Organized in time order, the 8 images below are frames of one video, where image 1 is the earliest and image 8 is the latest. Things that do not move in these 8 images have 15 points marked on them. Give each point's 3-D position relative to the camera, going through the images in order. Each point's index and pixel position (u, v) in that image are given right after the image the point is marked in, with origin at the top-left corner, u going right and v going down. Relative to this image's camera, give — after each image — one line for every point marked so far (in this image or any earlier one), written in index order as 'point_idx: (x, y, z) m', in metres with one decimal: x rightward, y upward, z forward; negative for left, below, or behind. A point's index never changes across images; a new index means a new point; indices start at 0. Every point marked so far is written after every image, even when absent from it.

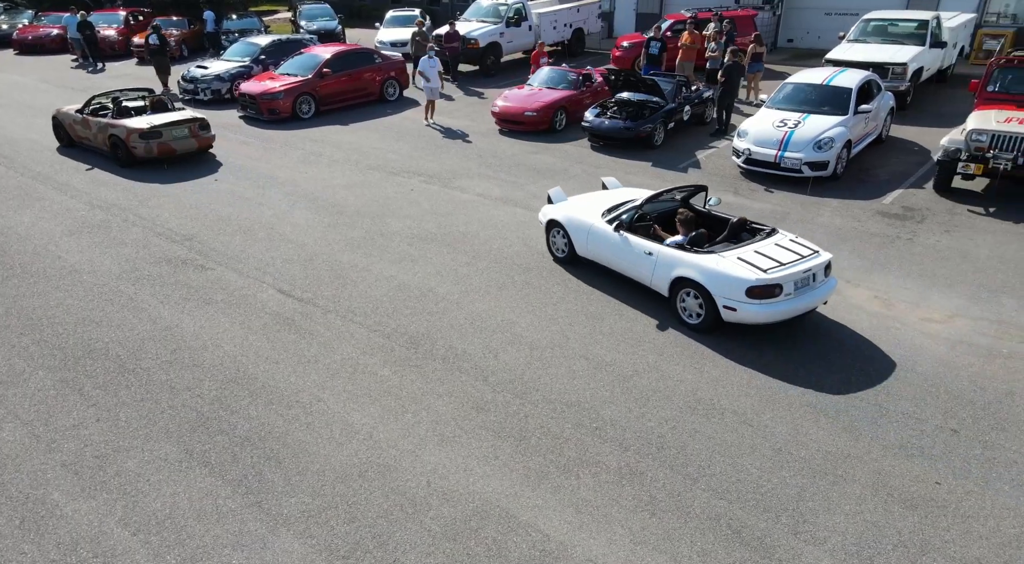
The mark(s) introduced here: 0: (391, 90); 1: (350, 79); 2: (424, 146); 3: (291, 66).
0: (-3.4, +5.2, +18.2) m
1: (-4.3, +5.2, +17.1) m
2: (-1.9, +3.0, +14.5) m
3: (-5.9, +5.5, +17.1) m
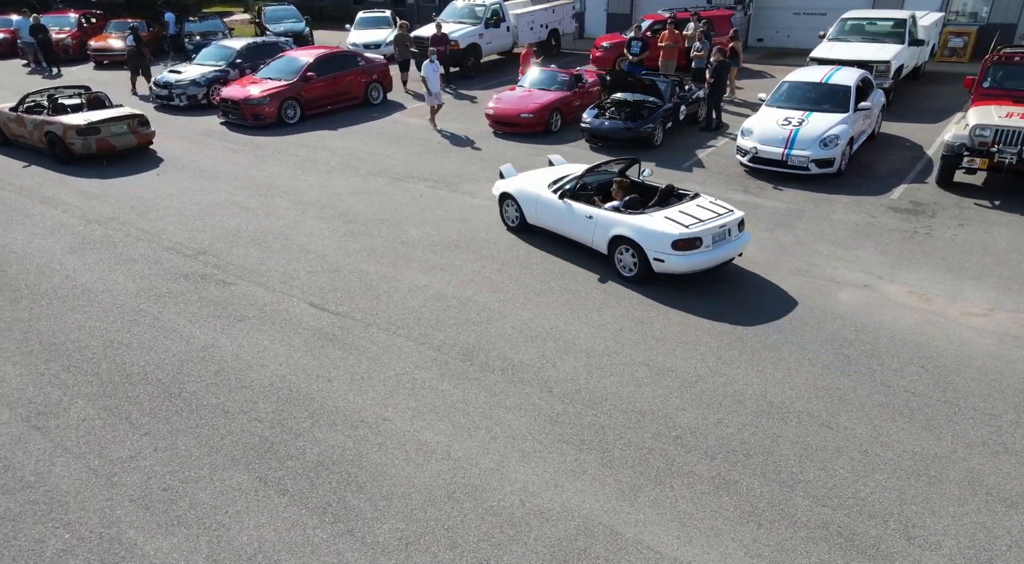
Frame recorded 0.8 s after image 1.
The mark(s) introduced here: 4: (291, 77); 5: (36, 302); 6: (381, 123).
0: (-3.7, +5.0, +17.9) m
1: (-4.5, +5.0, +16.7) m
2: (-1.9, +2.8, +14.2) m
3: (-6.1, +5.3, +16.6) m
4: (-5.4, +4.9, +16.0) m
5: (-5.5, -0.2, +7.7) m
6: (-3.2, +3.9, +16.3) m
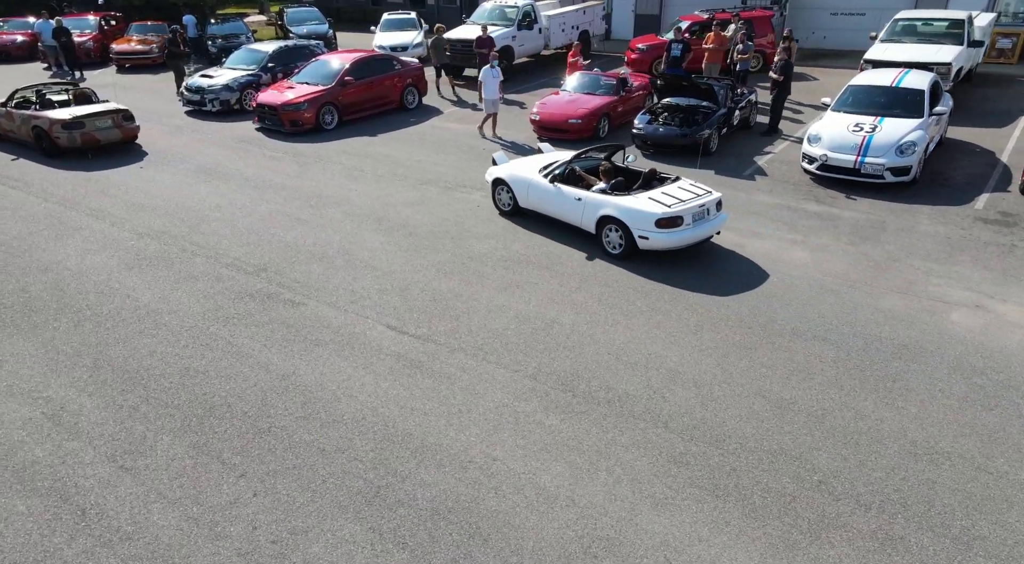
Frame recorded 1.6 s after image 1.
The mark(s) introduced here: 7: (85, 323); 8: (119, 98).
0: (-2.7, +4.8, +17.5) m
1: (-3.5, +4.8, +16.4) m
2: (-0.9, +2.6, +13.8) m
3: (-5.1, +5.0, +16.2) m
4: (-4.3, +4.7, +15.7) m
5: (-4.5, -0.5, +7.3) m
6: (-2.2, +3.7, +15.9) m
7: (-4.7, -0.5, +7.3) m
8: (-11.2, +5.3, +18.9) m
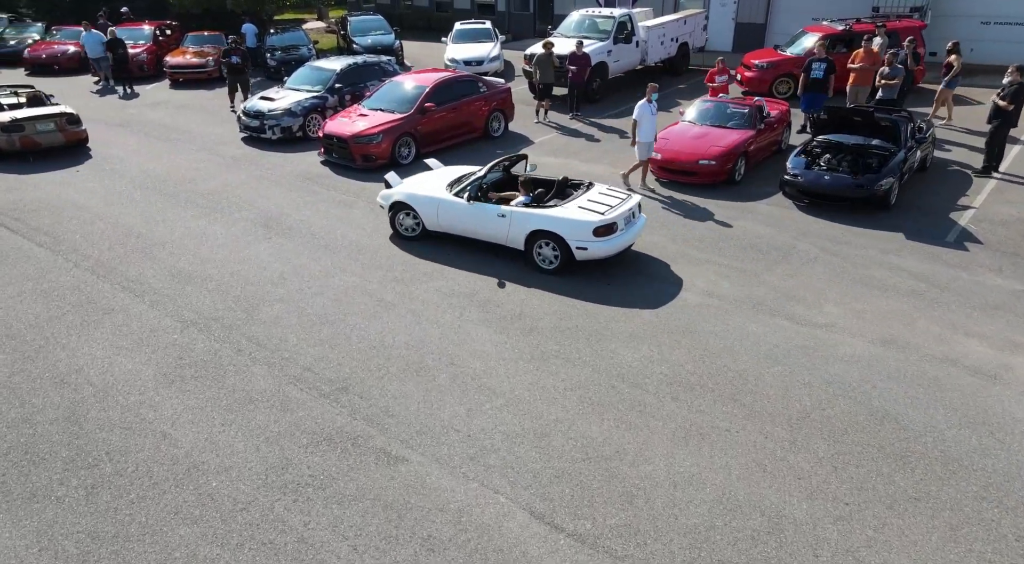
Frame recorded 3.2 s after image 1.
0: (-0.4, +3.6, +15.2) m
1: (-1.2, +3.6, +14.1) m
2: (+1.1, +1.3, +11.4) m
3: (-2.9, +3.8, +14.1) m
4: (-2.1, +3.5, +13.5) m
5: (-3.0, -1.6, +5.1) m
6: (0.0, +2.4, +13.6) m
7: (-3.2, -1.6, +5.2) m
8: (-8.8, +4.2, +17.2) m
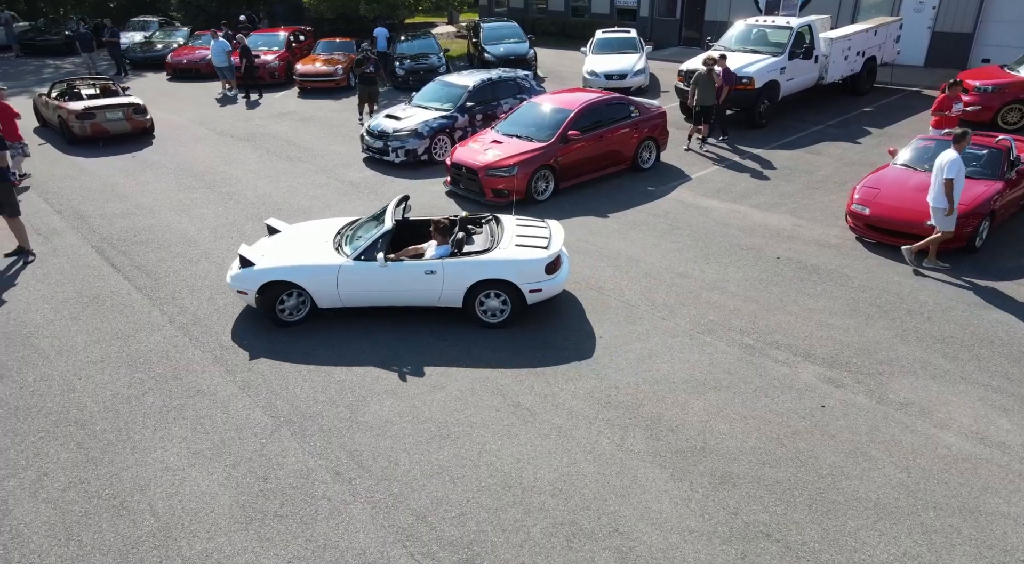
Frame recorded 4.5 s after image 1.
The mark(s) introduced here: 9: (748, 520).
0: (+2.6, +2.5, +13.0) m
1: (+1.6, +2.6, +12.1) m
2: (+3.3, +0.2, +9.1) m
3: (0.0, +2.9, +12.4) m
4: (+0.6, +2.5, +11.6) m
5: (-1.9, -2.5, +3.6) m
6: (+2.6, +1.4, +11.4) m
7: (-2.1, -2.4, +3.6) m
8: (-5.3, +3.7, +16.3) m
9: (+1.7, -1.8, +5.0) m
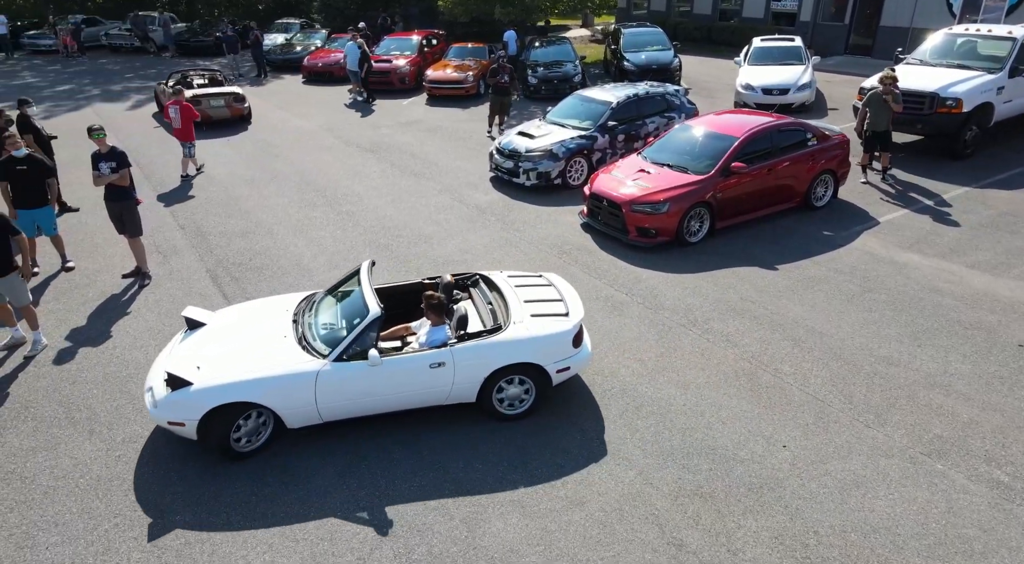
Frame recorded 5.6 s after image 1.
0: (+5.1, +1.5, +11.0) m
1: (+3.9, +1.7, +10.2) m
2: (+5.0, -0.8, +7.0) m
3: (+2.4, +2.1, +10.8) m
4: (+2.9, +1.7, +9.9) m
5: (-1.2, -3.1, +2.4) m
6: (+4.8, +0.4, +9.4) m
7: (-1.4, -3.0, +2.5) m
8: (-2.1, +3.2, +15.5) m
9: (+2.6, -2.6, +3.2) m
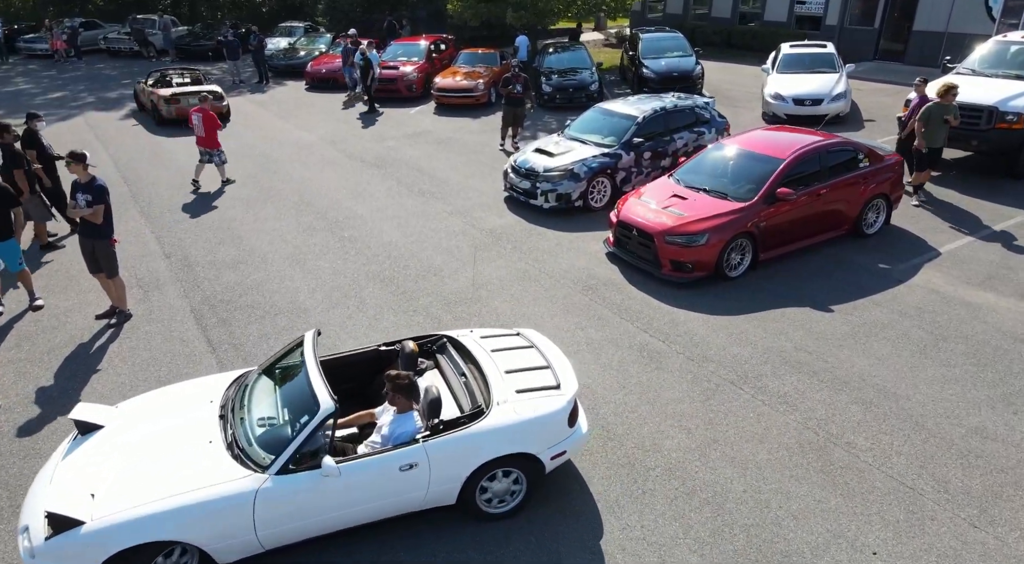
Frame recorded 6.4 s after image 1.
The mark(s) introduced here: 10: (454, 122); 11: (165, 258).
0: (+5.4, +1.0, +9.9) m
1: (+4.2, +1.1, +9.2) m
2: (+5.2, -1.3, +5.9) m
3: (+2.7, +1.6, +9.7) m
4: (+3.1, +1.2, +8.9) m
5: (-1.1, -3.6, +1.4) m
6: (+5.0, -0.1, +8.3) m
7: (-1.2, -3.5, +1.5) m
8: (-1.8, +2.7, +14.5) m
9: (+2.8, -3.1, +2.1) m
10: (-1.5, +4.2, +17.5) m
11: (-5.0, +0.3, +9.7) m
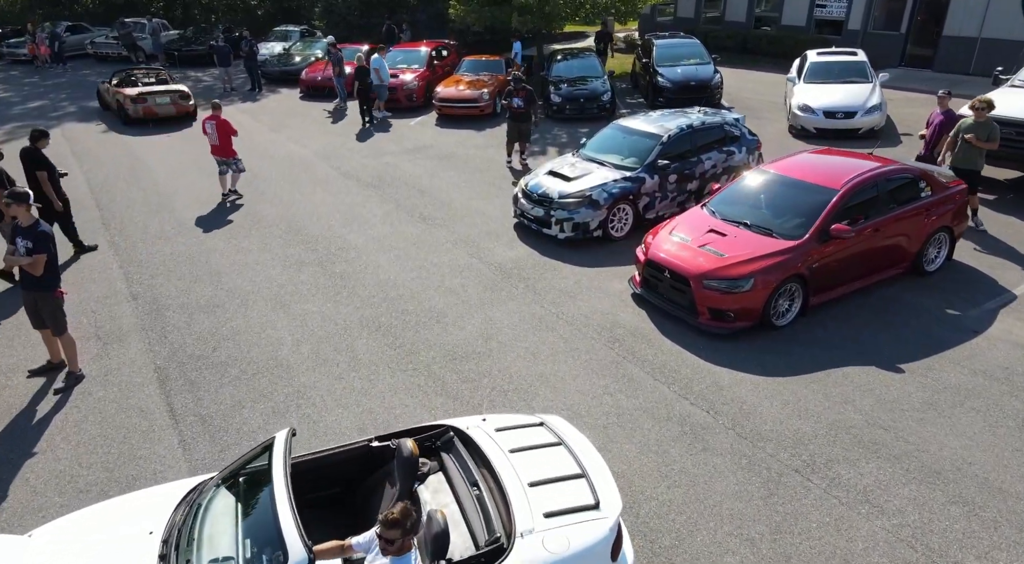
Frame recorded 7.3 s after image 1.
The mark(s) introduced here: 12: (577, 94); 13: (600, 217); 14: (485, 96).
0: (+5.5, +0.4, +8.8) m
1: (+4.3, +0.6, +8.0) m
2: (+5.4, -1.9, +4.8) m
3: (+2.9, +1.1, +8.6) m
4: (+3.3, +0.6, +7.7) m
5: (-0.9, -4.1, +0.2) m
6: (+5.2, -0.7, +7.2) m
7: (-1.0, -4.1, +0.3) m
8: (-1.7, +2.1, +13.4) m
9: (+3.0, -3.7, +1.0) m
10: (-1.3, +3.6, +16.3) m
11: (-4.9, -0.2, +8.5) m
12: (+1.6, +4.8, +16.9) m
13: (+1.3, +1.0, +9.8) m
14: (-0.7, +4.8, +17.4) m
